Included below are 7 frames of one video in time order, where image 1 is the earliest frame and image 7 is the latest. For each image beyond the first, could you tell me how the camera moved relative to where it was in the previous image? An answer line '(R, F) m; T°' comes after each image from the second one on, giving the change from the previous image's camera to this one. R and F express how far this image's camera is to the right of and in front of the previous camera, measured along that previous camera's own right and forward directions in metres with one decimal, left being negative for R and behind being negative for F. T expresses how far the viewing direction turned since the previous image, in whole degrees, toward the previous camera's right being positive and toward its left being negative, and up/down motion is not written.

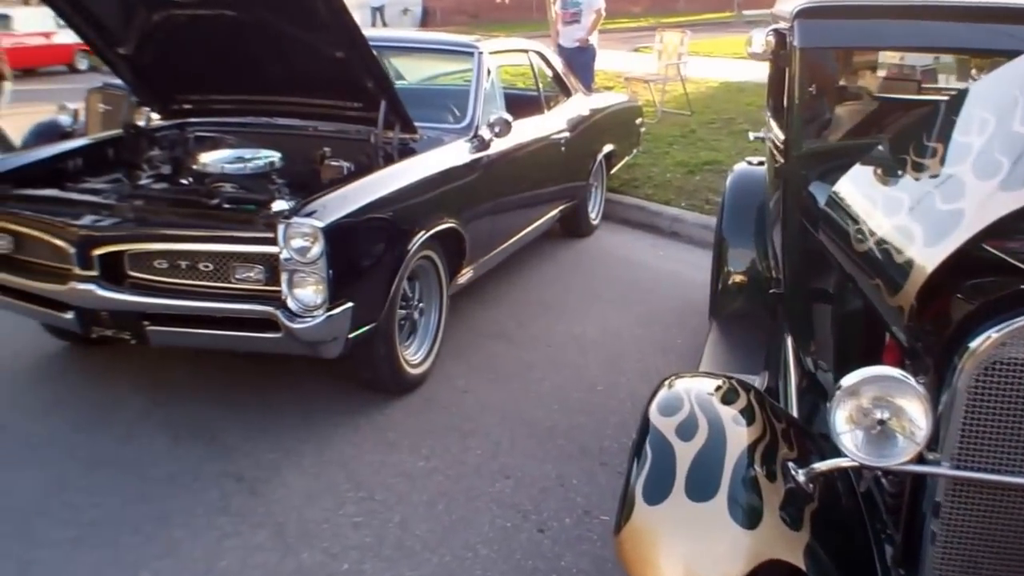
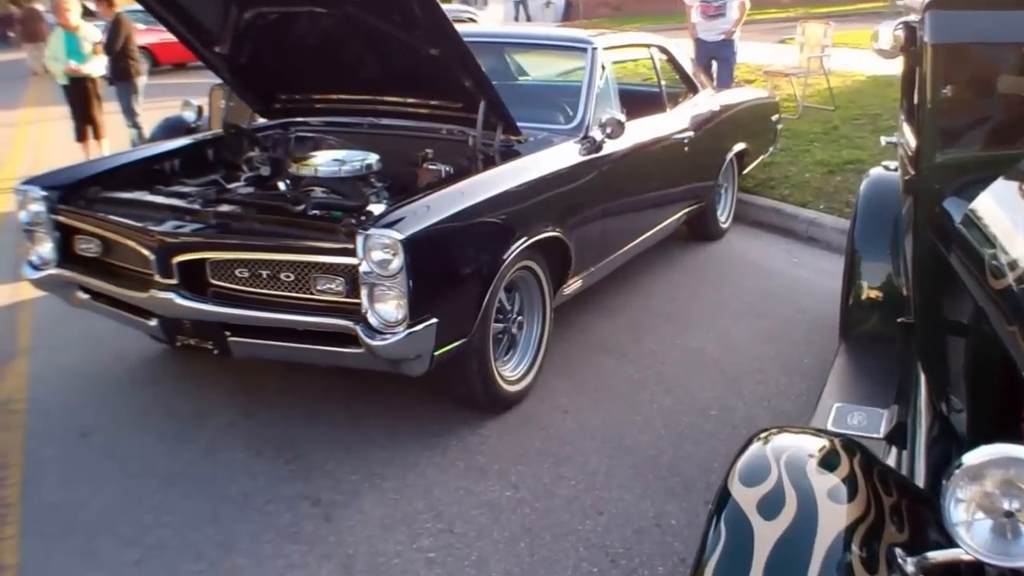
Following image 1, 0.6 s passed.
(+0.1, +0.3) m; -7°
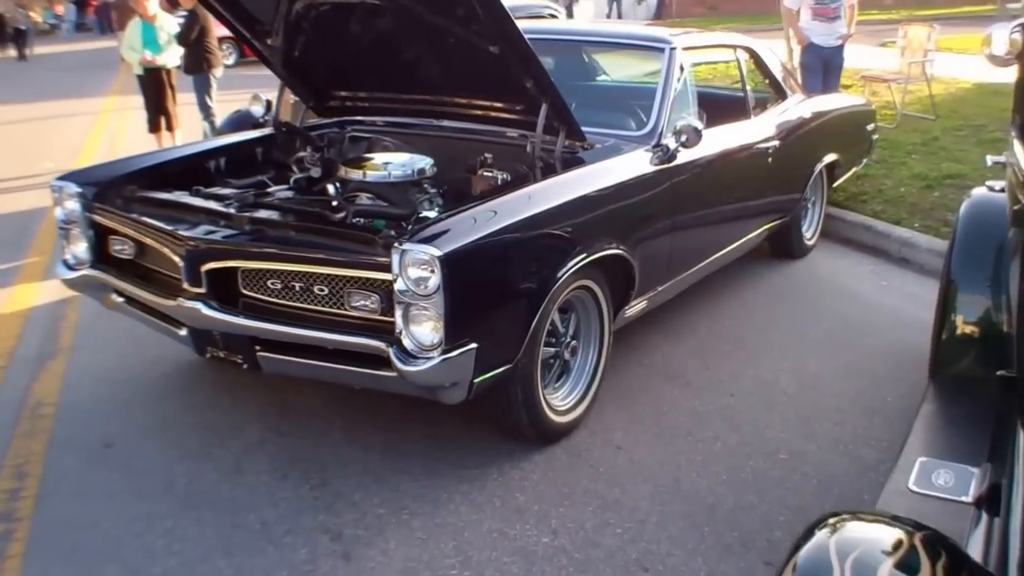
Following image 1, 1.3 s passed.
(+0.1, +0.3) m; -4°
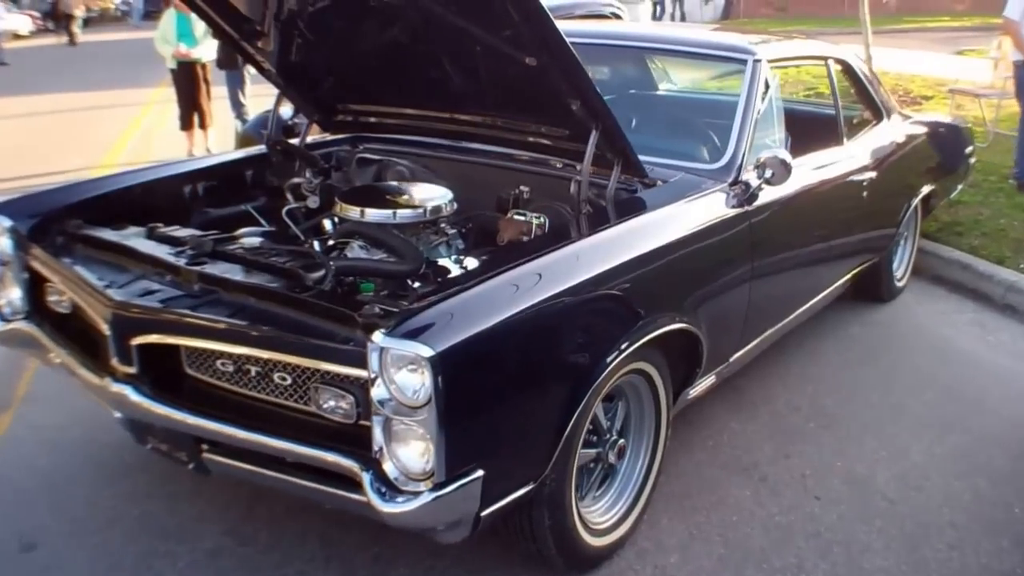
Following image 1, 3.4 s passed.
(0.0, +0.8) m; -2°
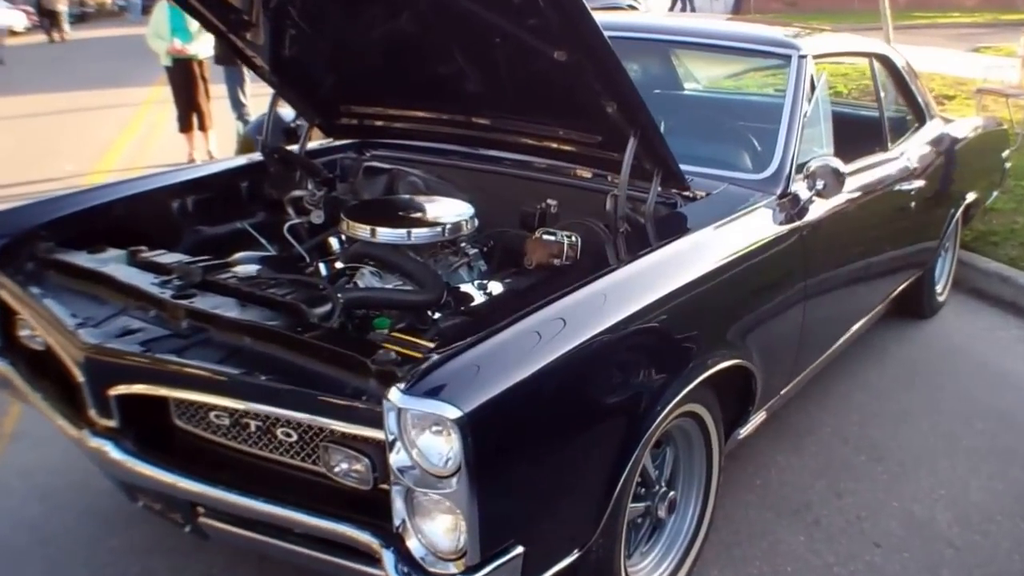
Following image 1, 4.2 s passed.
(-0.1, +0.3) m; 0°
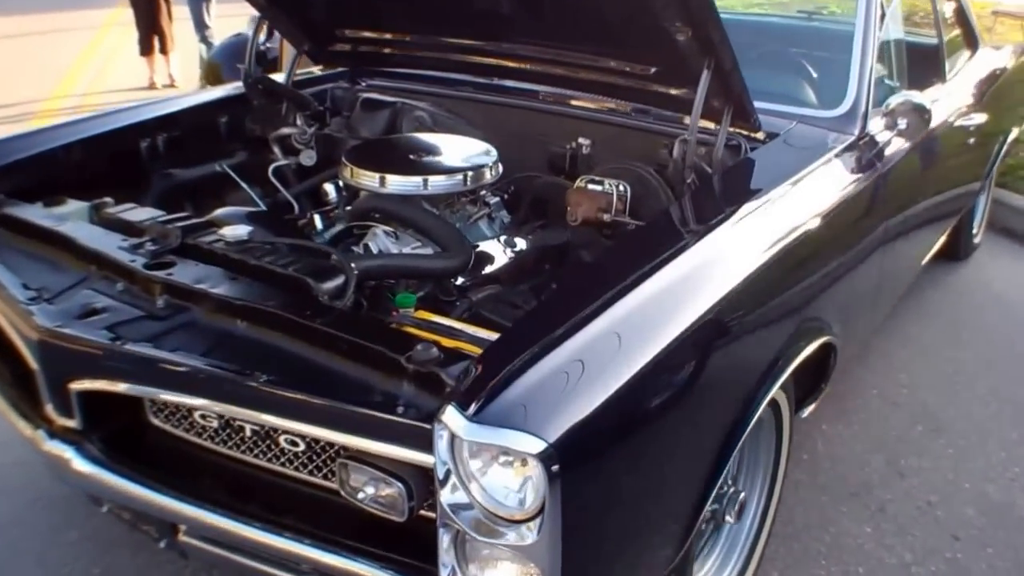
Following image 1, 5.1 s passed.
(-0.1, +0.4) m; +2°
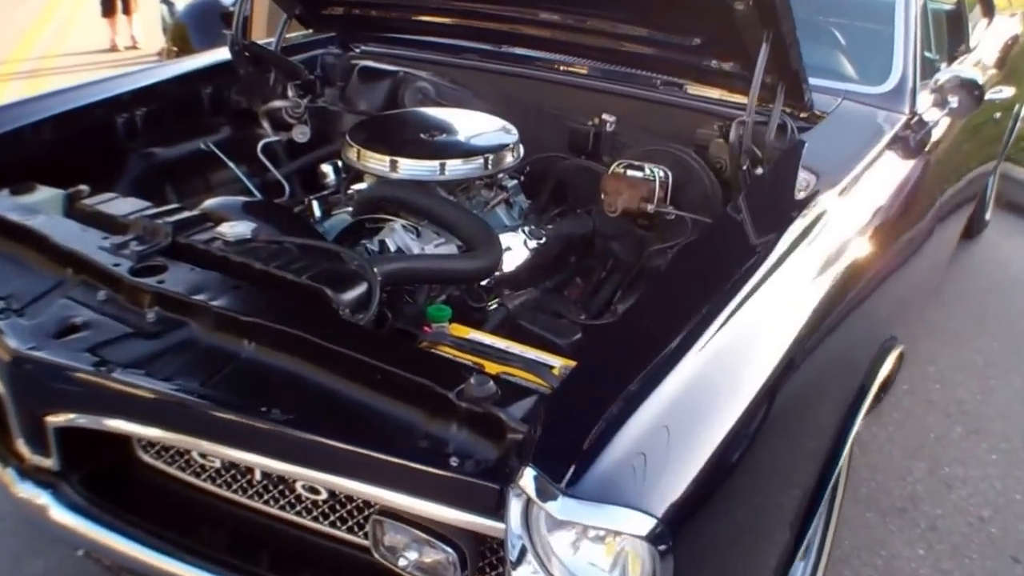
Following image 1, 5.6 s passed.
(-0.1, +0.3) m; +2°
